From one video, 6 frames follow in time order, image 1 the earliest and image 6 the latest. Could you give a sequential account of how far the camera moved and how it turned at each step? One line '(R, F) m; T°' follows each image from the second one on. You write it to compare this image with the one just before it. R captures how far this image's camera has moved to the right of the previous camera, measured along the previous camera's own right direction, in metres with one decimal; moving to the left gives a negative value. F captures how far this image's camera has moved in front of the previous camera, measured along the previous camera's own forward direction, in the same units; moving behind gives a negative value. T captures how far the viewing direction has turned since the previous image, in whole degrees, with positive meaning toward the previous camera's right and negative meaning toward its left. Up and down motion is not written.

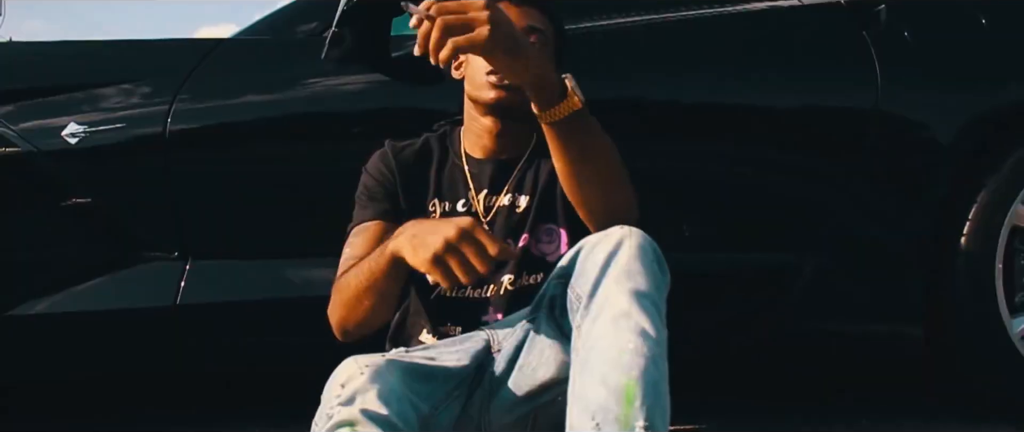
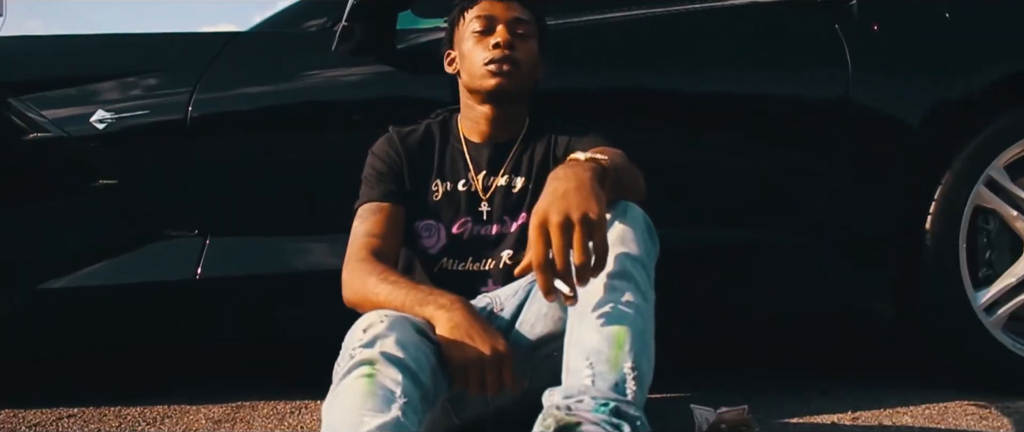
(0.0, -0.2) m; 0°
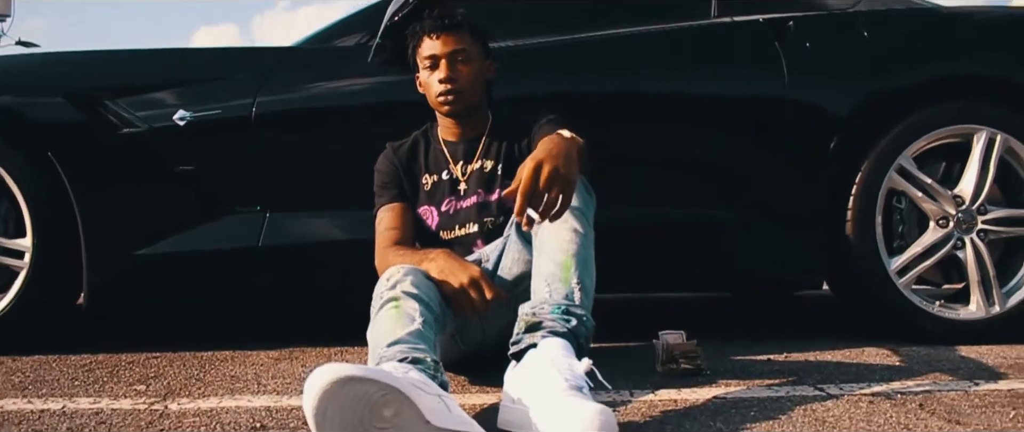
(0.0, -0.5) m; 0°
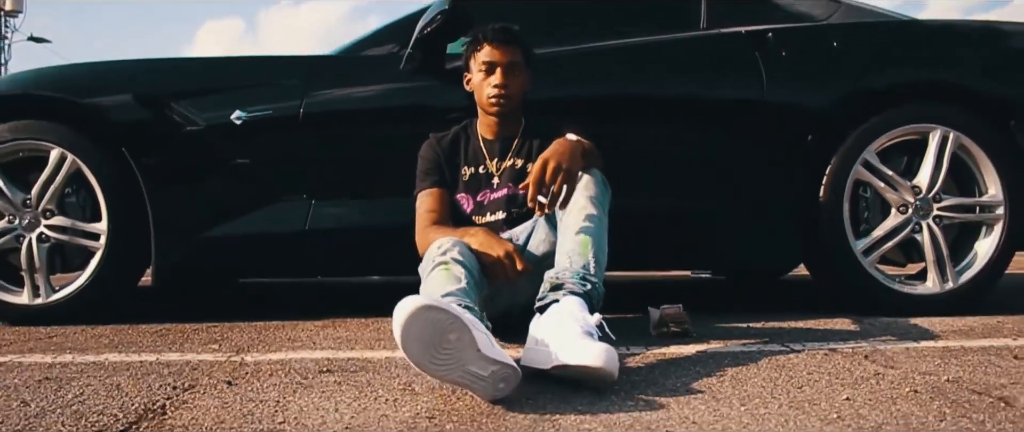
(0.0, -0.4) m; 0°
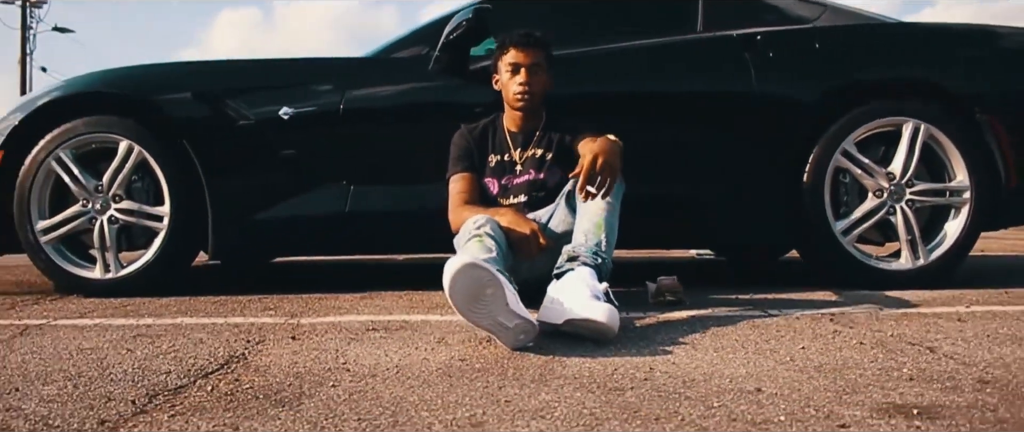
(0.0, -0.4) m; -1°
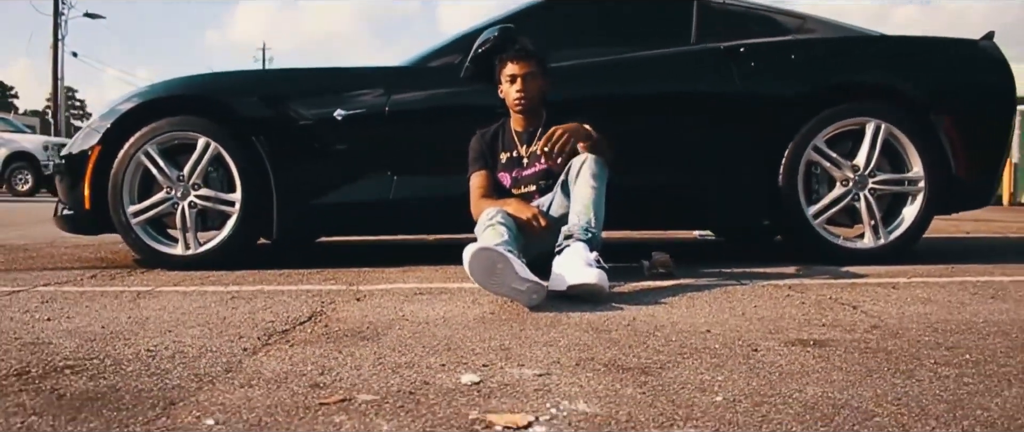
(0.0, -0.6) m; -1°
